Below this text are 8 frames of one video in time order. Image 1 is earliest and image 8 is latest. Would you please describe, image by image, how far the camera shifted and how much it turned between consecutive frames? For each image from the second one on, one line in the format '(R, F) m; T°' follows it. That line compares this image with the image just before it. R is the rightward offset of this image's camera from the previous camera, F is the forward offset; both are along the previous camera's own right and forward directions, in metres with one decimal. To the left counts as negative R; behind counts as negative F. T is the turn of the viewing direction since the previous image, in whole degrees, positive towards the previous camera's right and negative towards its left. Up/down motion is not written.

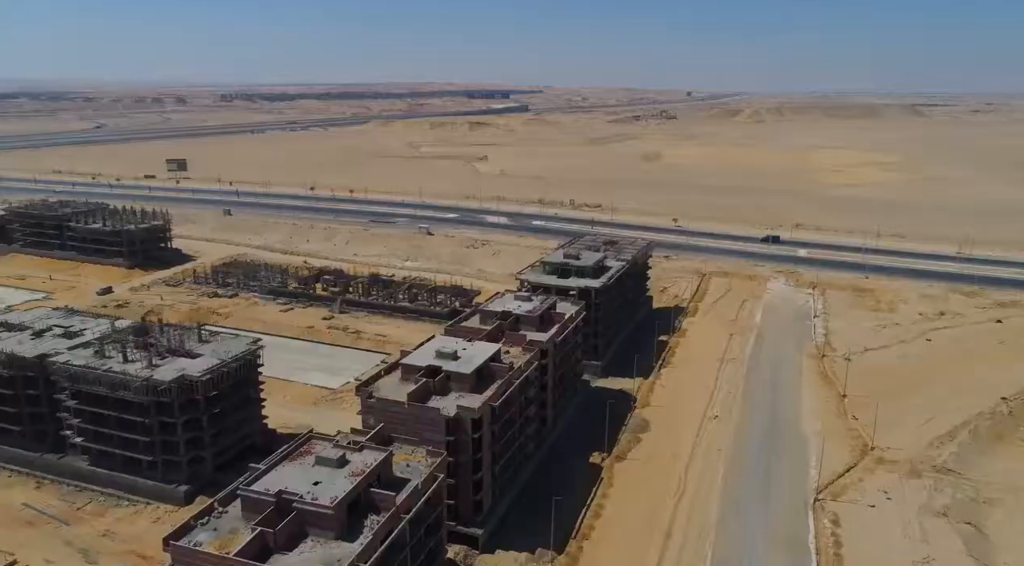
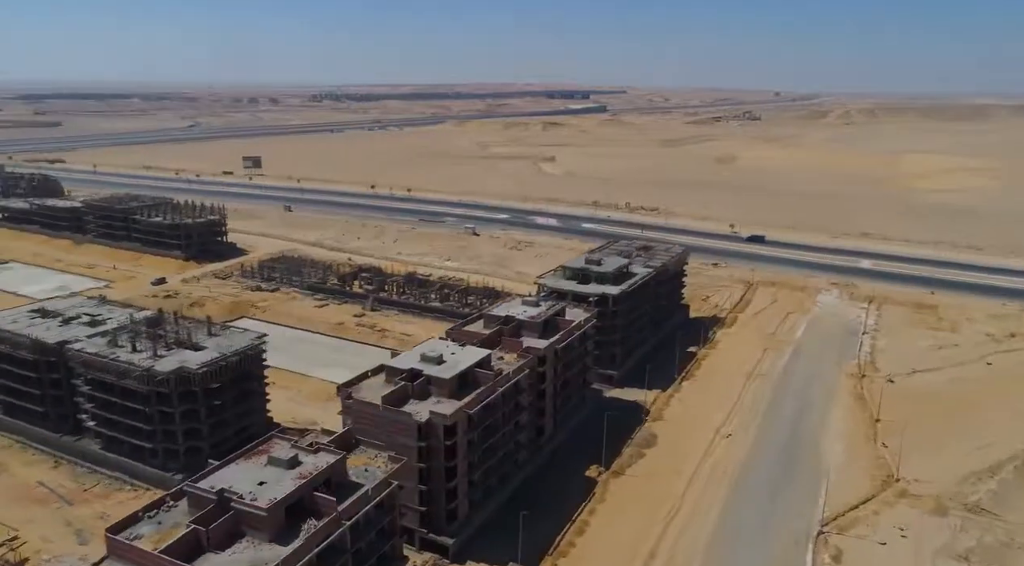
(+7.7, +1.4) m; -7°
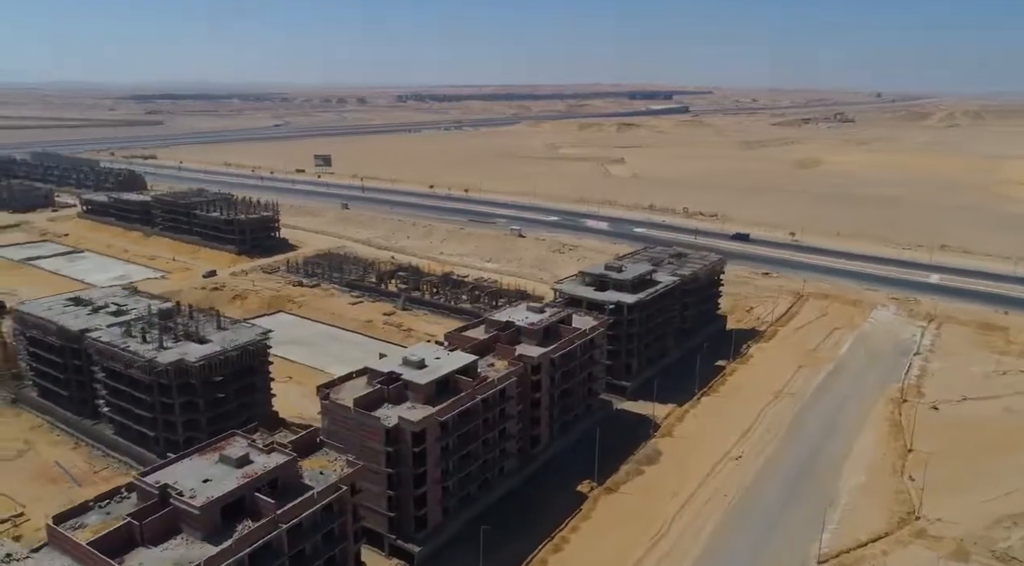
(+7.9, +1.8) m; -8°
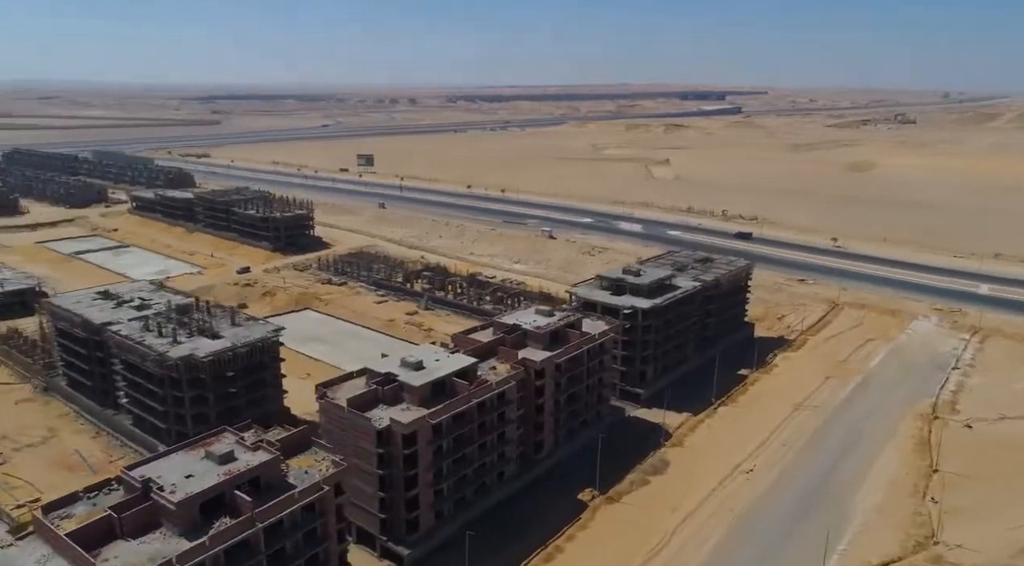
(+4.0, +0.8) m; -4°
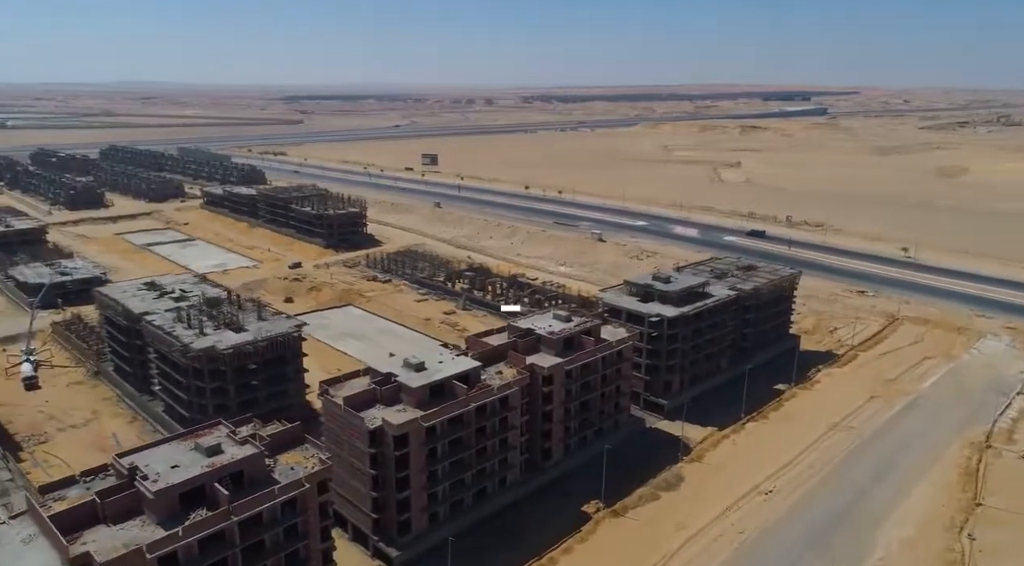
(+5.7, +1.3) m; -7°
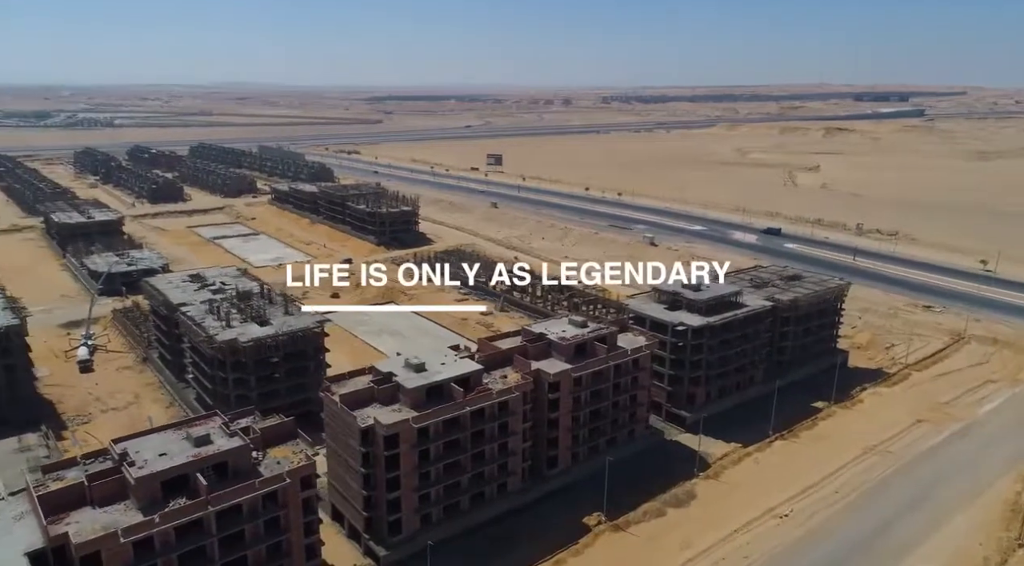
(+6.0, +1.4) m; -7°
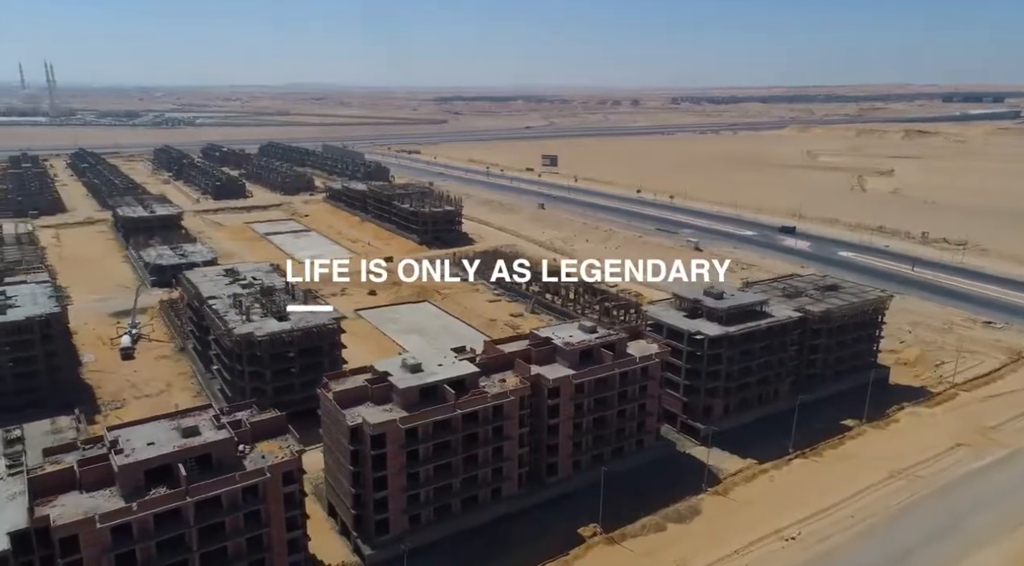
(+5.4, +1.3) m; -6°
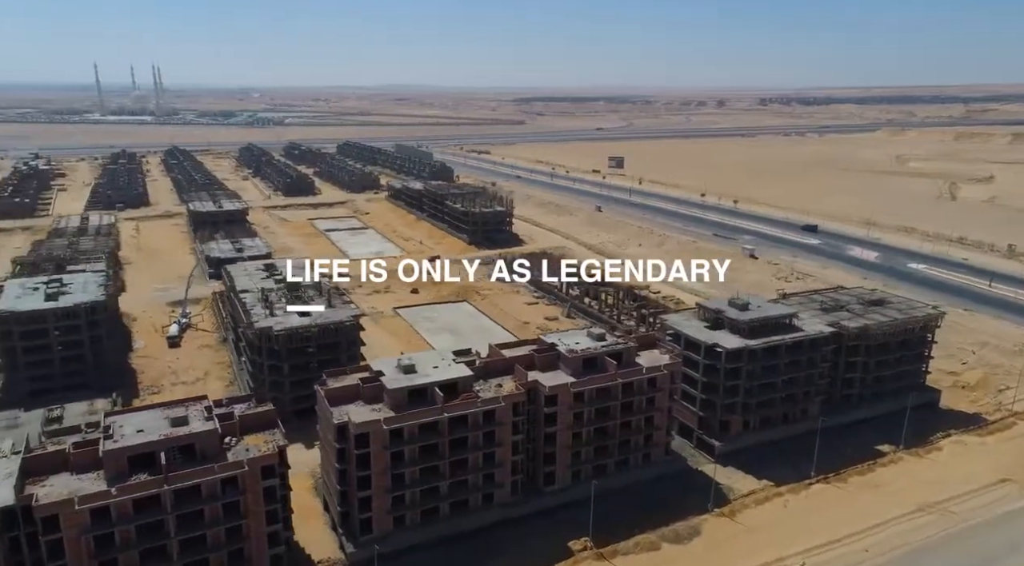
(+6.4, +1.9) m; -7°
